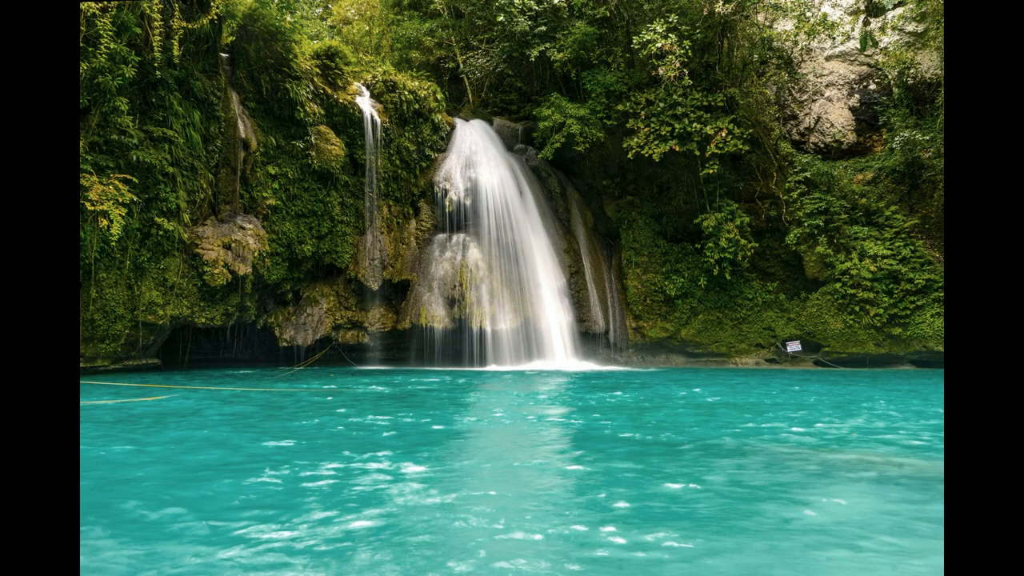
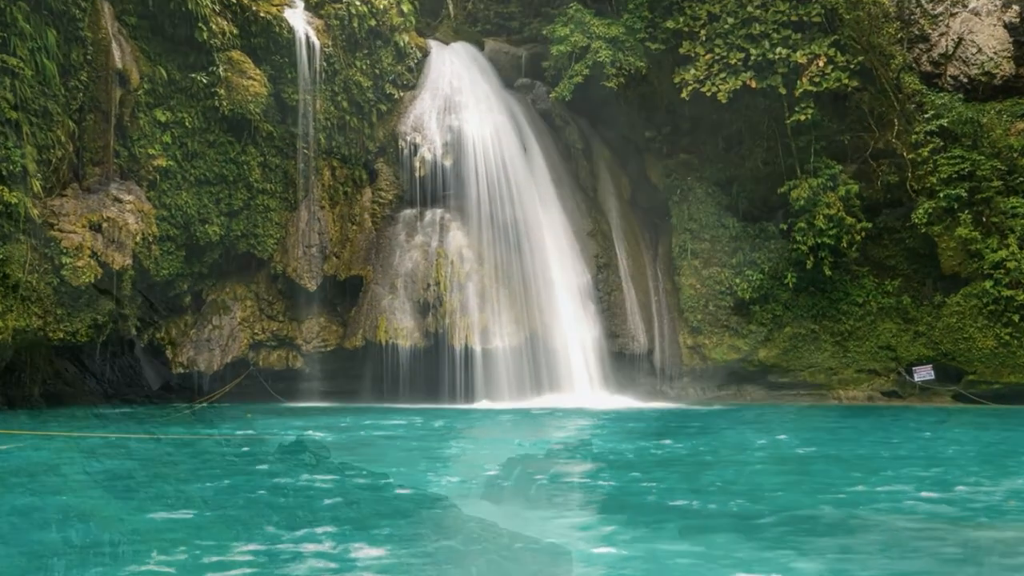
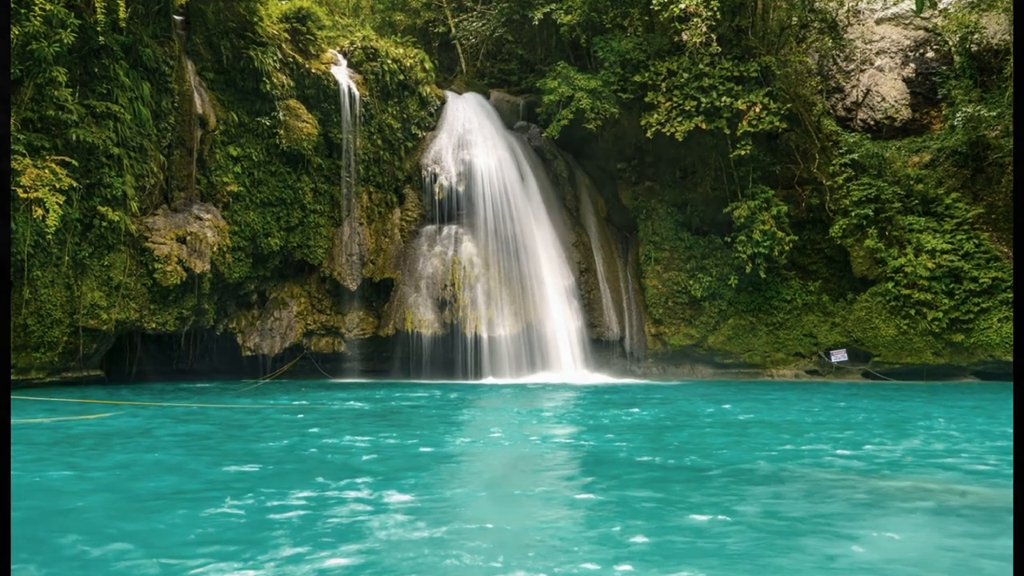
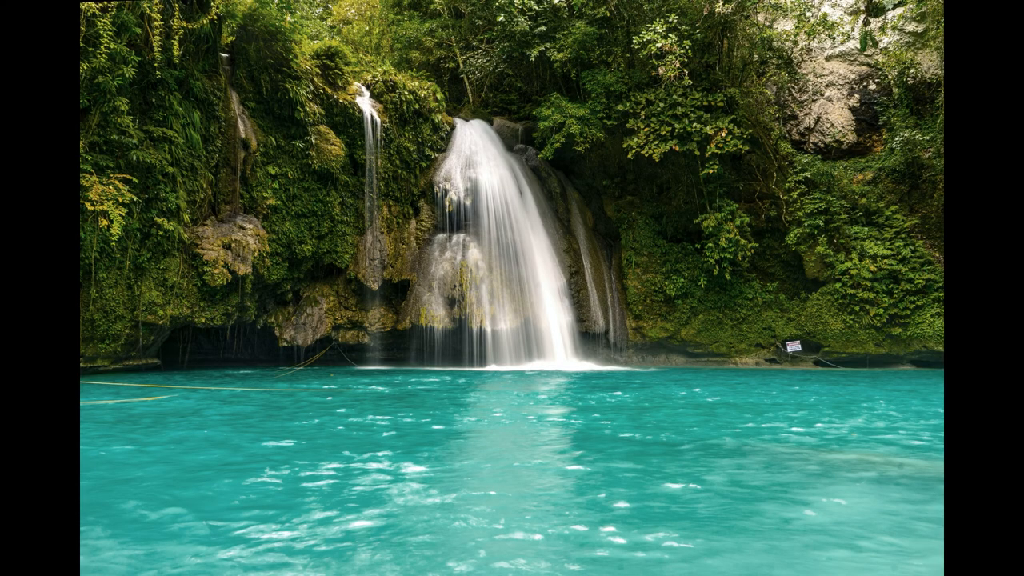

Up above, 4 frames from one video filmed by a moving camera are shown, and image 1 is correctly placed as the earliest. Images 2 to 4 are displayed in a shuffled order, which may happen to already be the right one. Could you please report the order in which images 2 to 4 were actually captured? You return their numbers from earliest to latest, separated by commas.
4, 3, 2
